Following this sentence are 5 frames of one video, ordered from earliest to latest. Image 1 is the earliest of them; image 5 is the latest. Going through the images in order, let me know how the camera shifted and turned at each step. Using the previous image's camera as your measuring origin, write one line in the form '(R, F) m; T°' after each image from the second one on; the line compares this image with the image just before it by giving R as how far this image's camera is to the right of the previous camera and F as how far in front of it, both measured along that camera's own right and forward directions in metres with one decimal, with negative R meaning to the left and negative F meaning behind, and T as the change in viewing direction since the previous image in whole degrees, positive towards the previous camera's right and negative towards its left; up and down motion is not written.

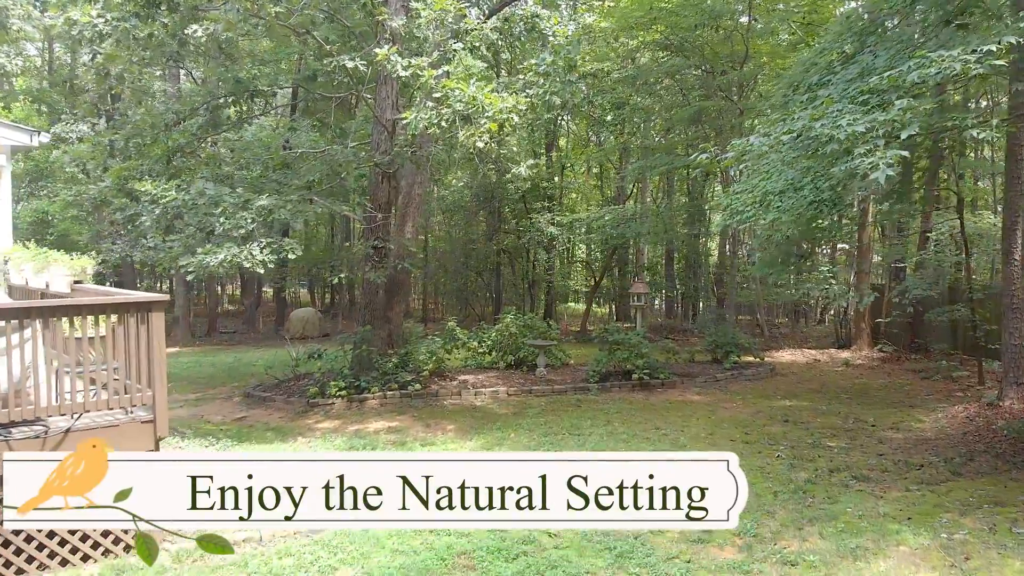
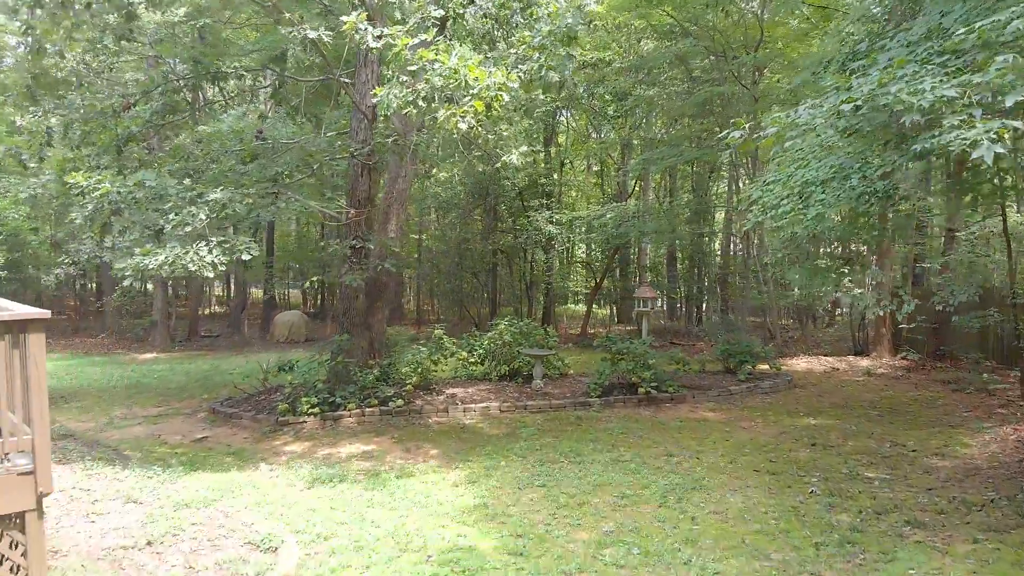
(+0.1, +0.8) m; 0°
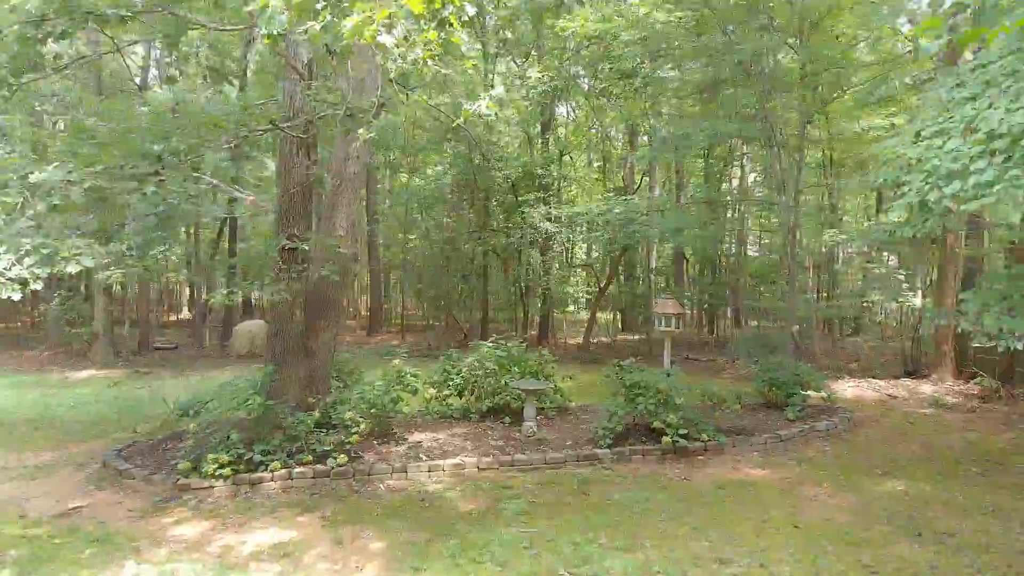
(+0.2, +1.7) m; 0°
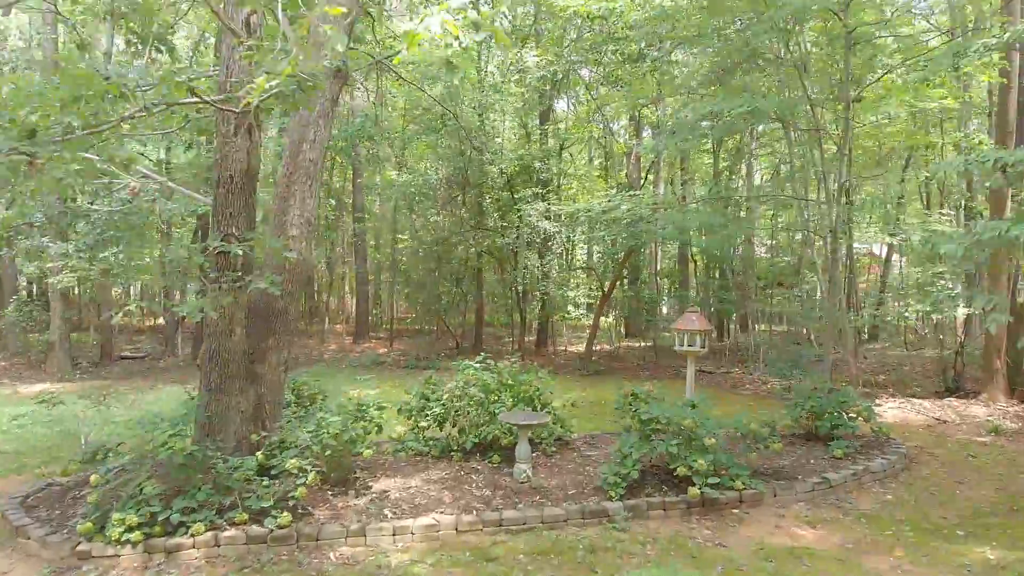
(+0.1, +1.0) m; 0°
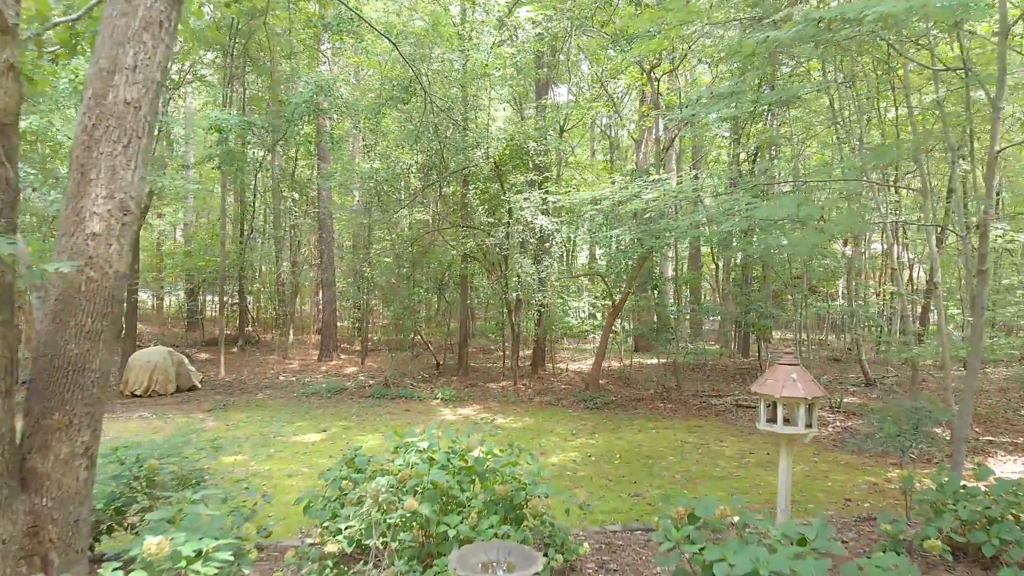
(+0.2, +2.0) m; 0°
